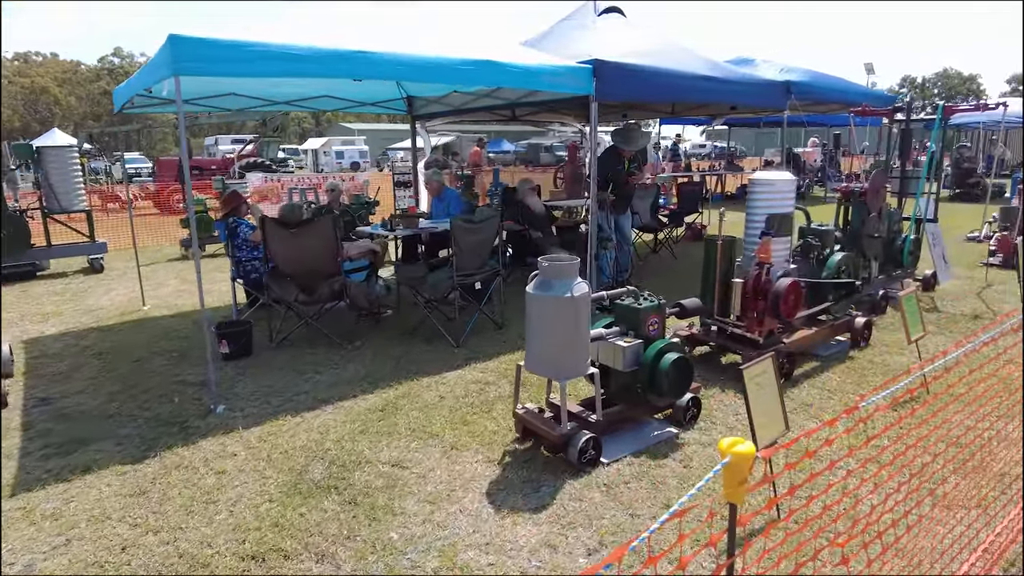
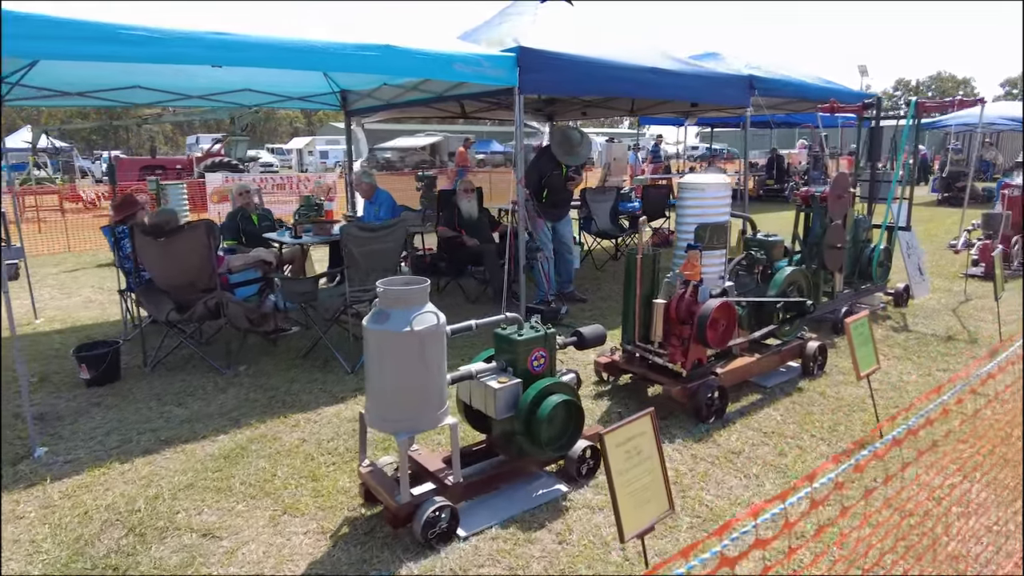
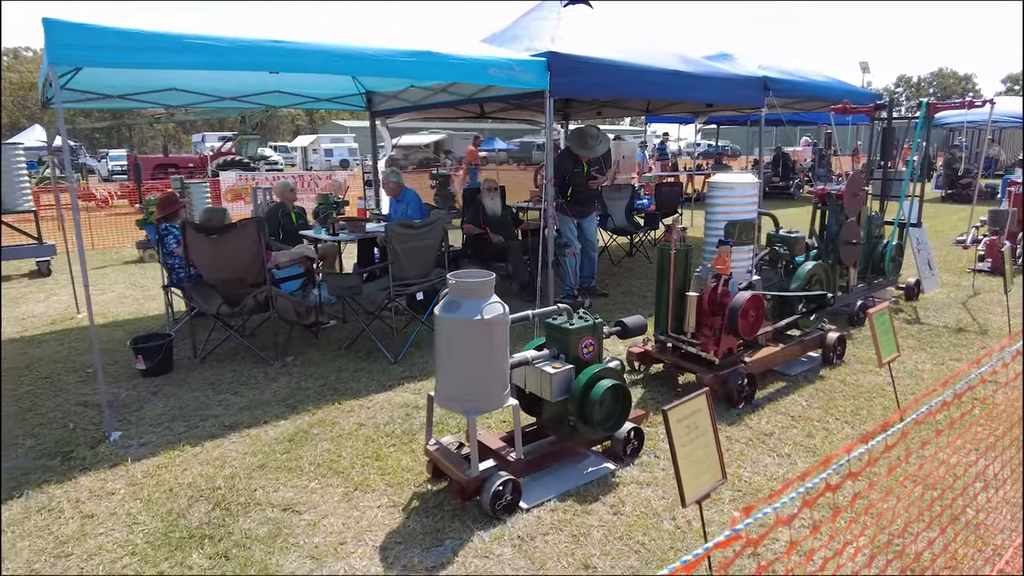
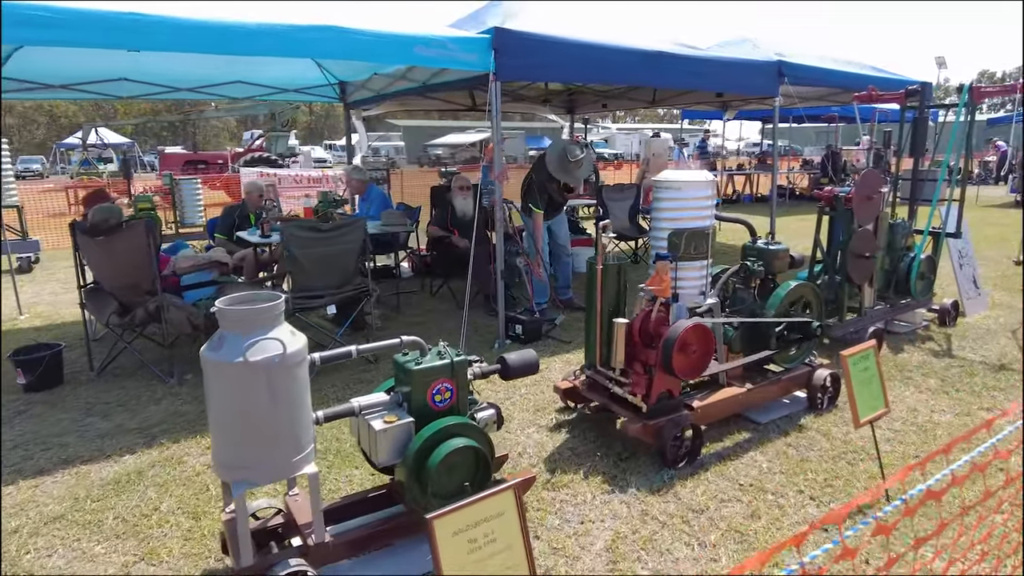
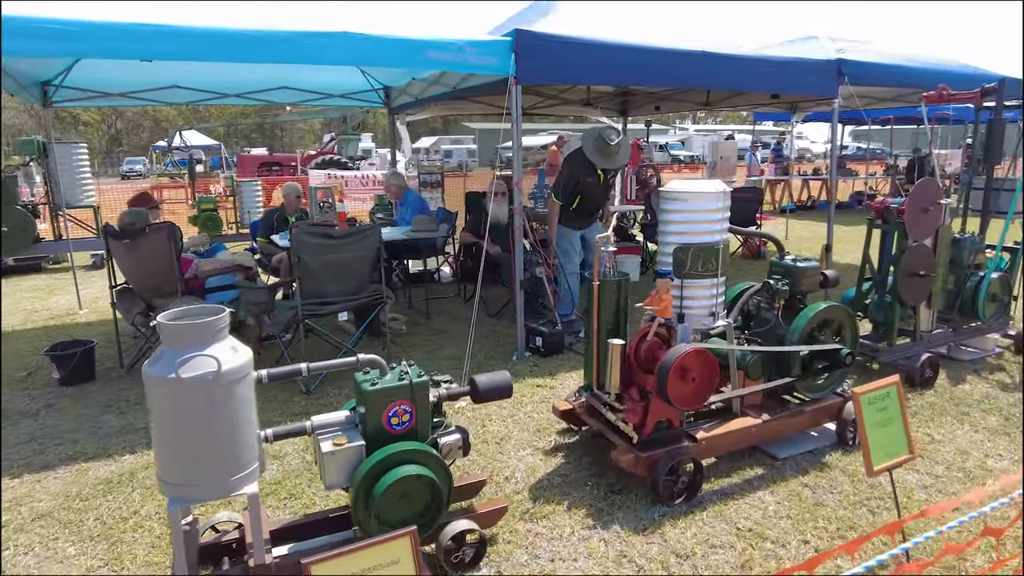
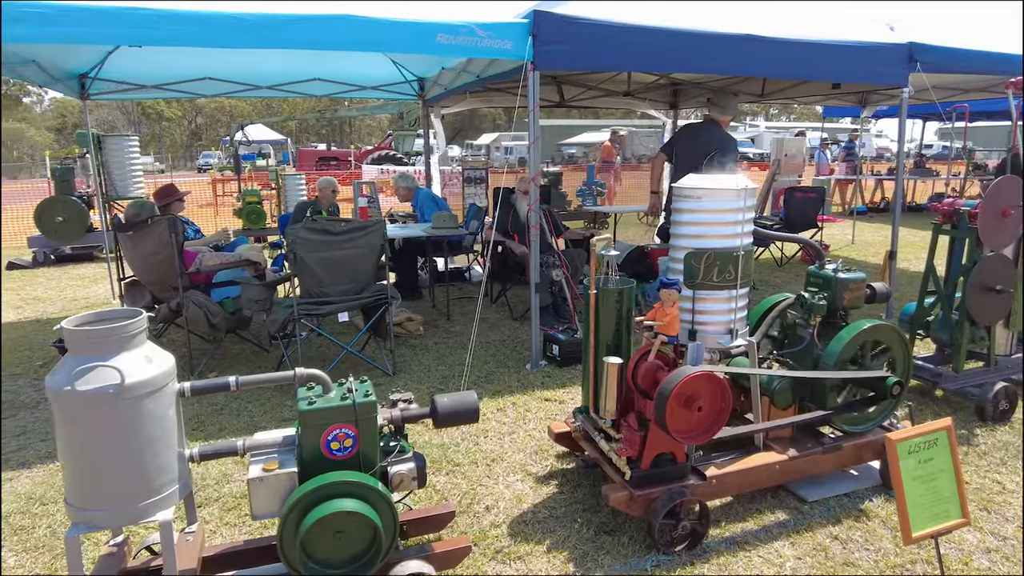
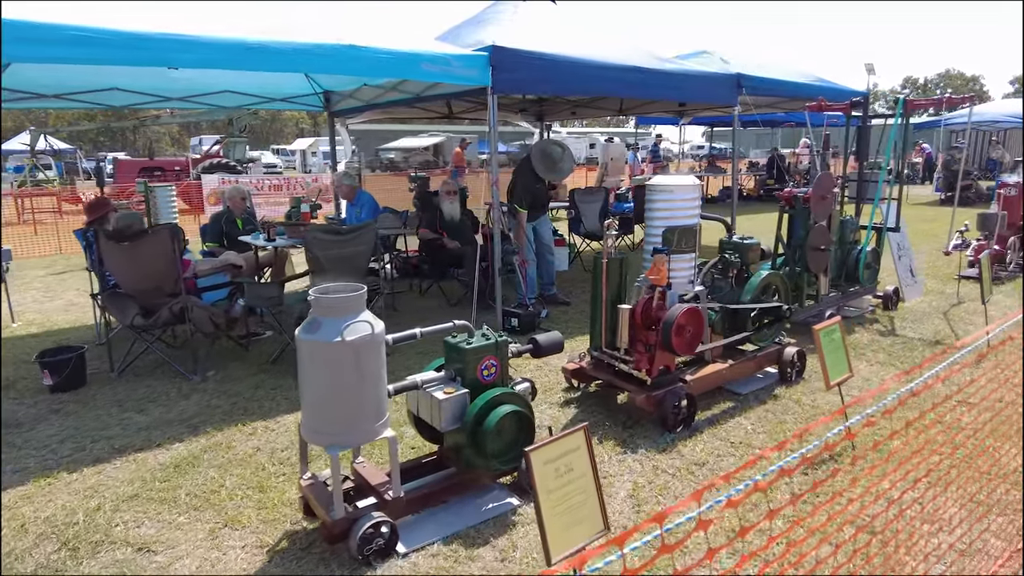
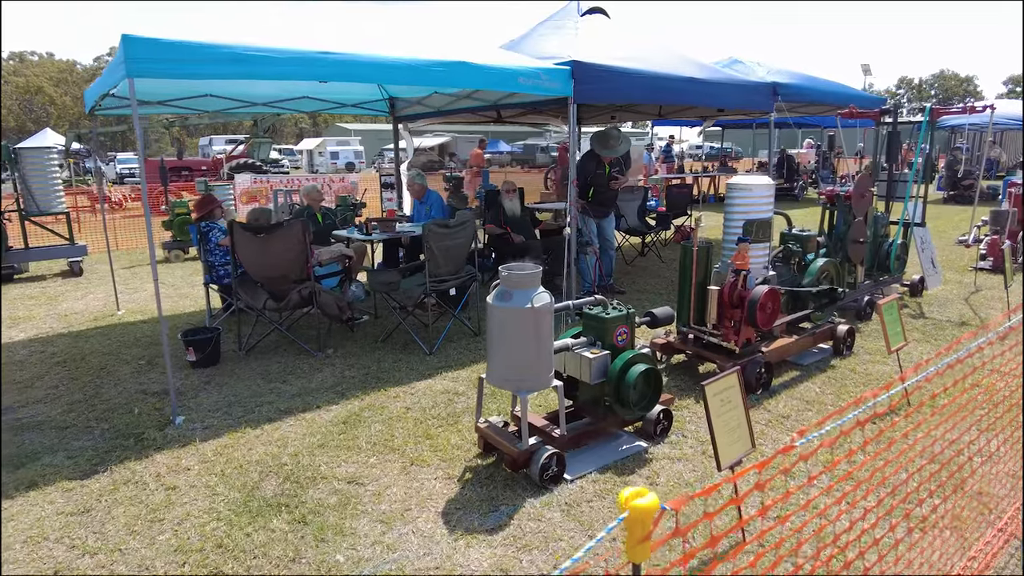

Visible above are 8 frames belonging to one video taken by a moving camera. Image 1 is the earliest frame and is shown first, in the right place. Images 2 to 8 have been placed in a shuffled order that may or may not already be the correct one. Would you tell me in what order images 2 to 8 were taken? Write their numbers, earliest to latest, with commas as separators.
8, 3, 2, 7, 4, 5, 6
